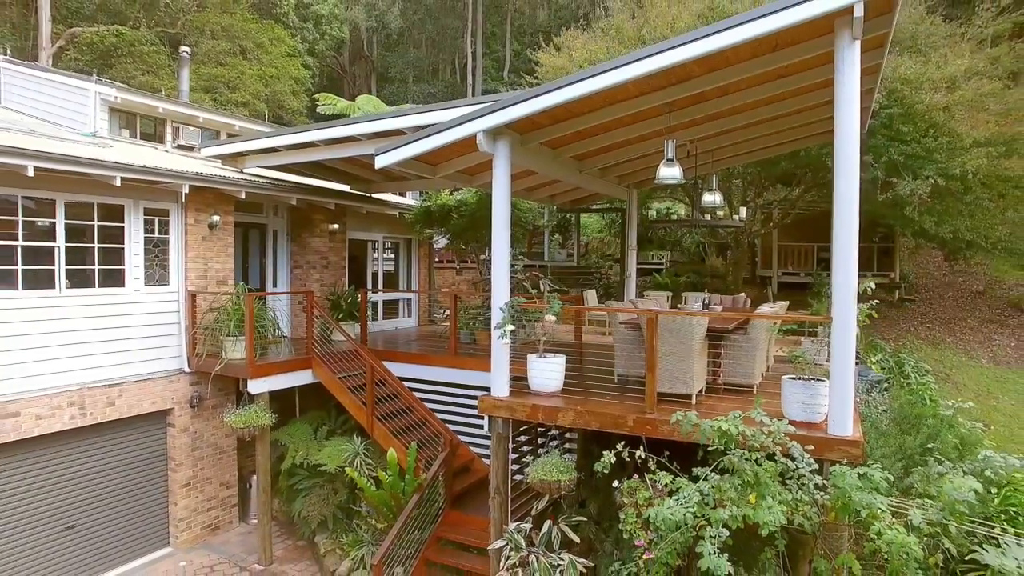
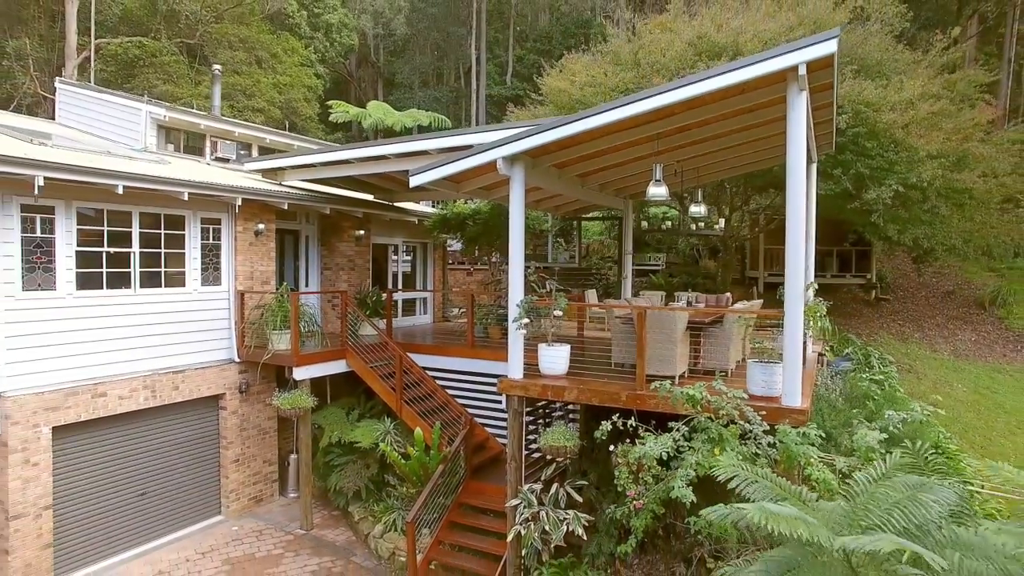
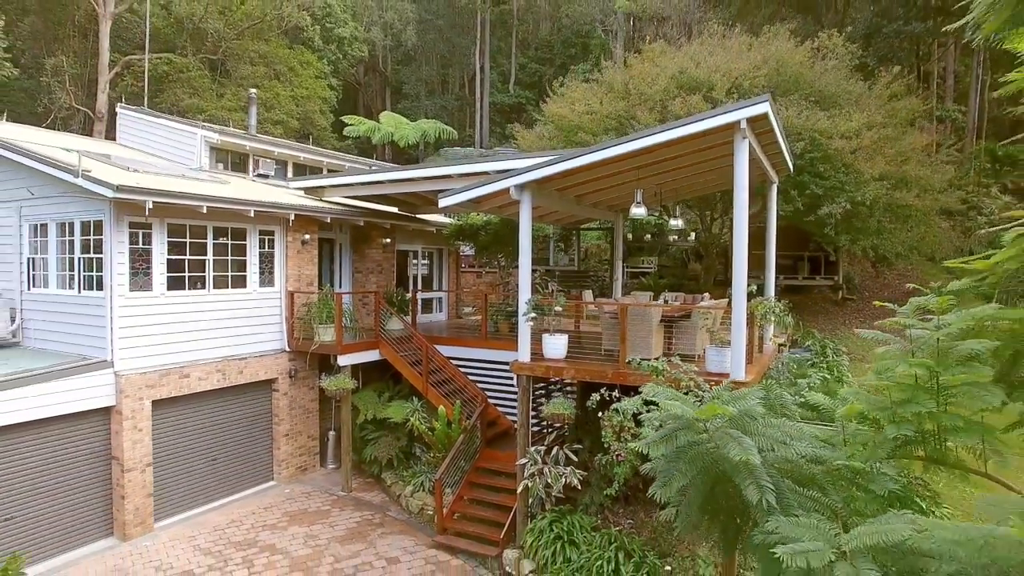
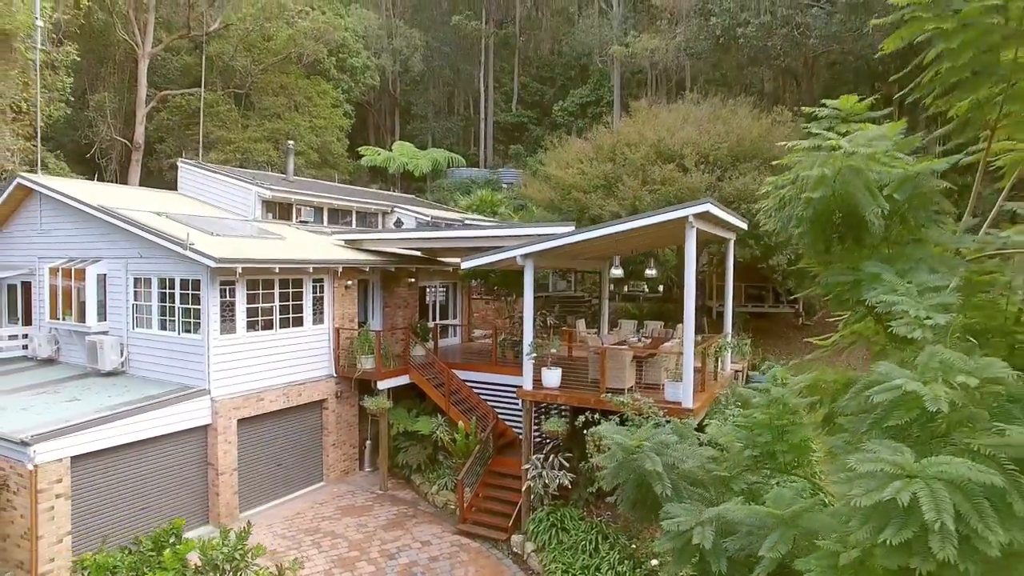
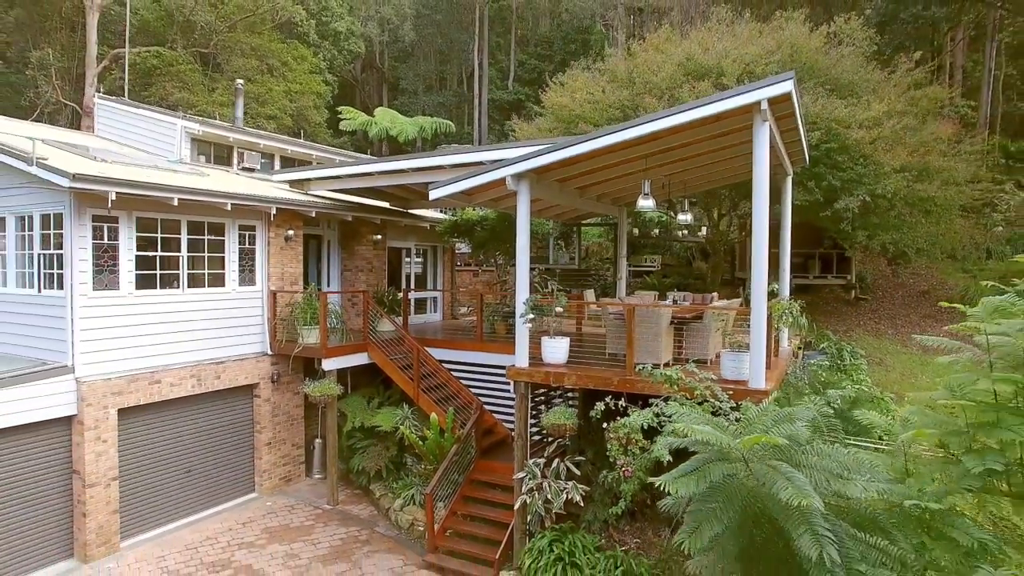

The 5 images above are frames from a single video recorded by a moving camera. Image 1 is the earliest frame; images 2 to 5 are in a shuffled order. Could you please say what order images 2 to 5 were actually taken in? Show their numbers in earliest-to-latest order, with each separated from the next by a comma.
2, 5, 3, 4
